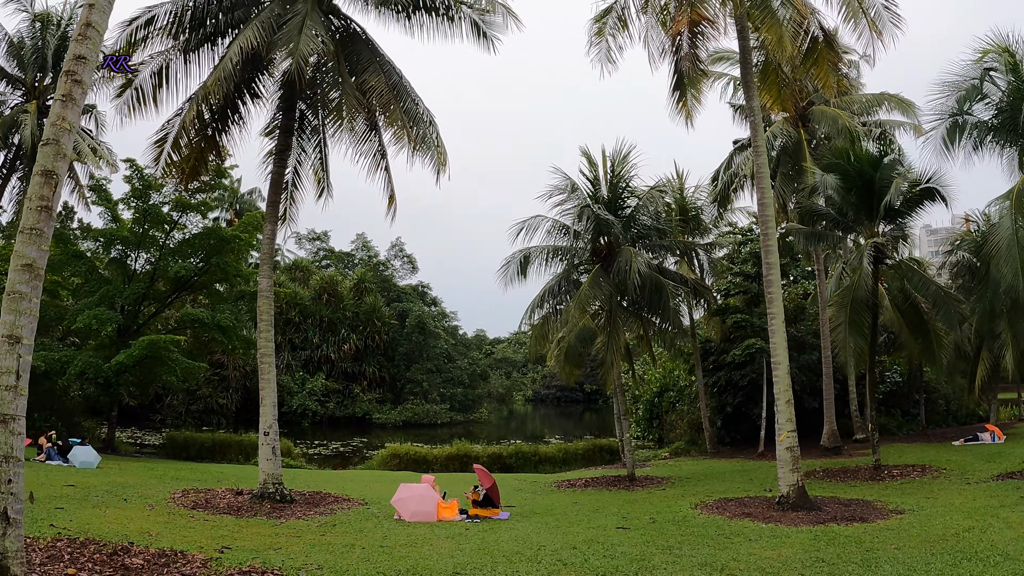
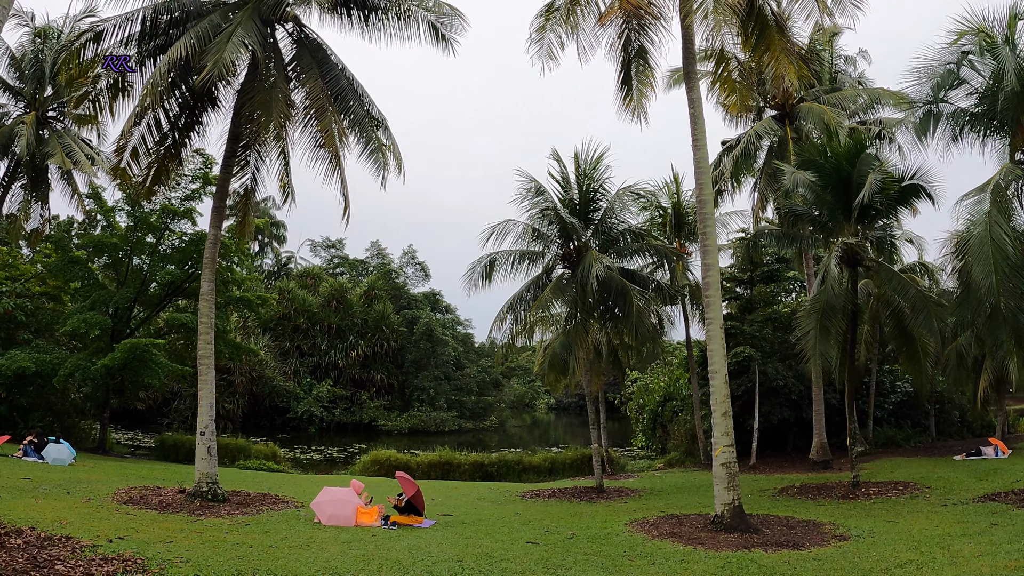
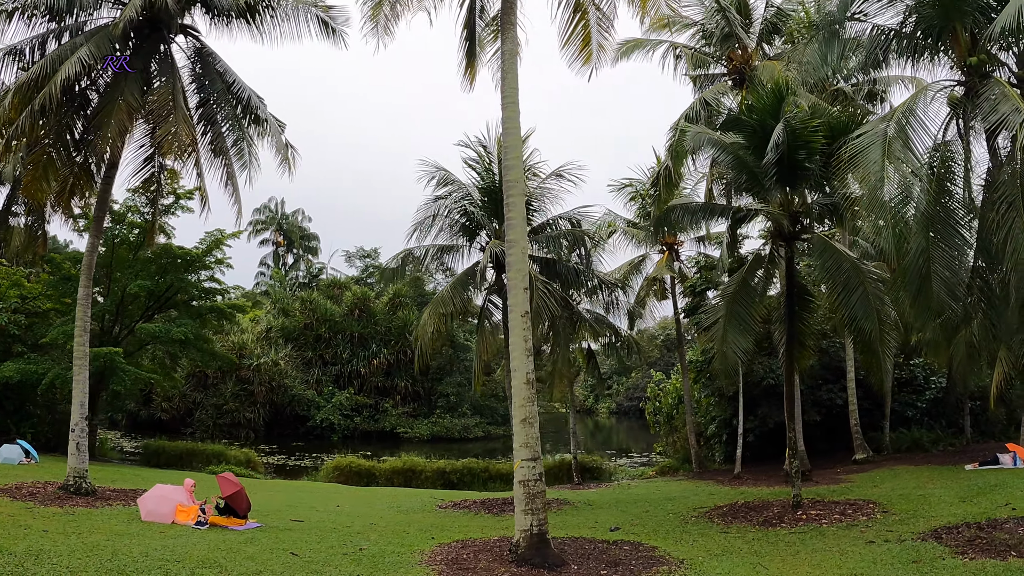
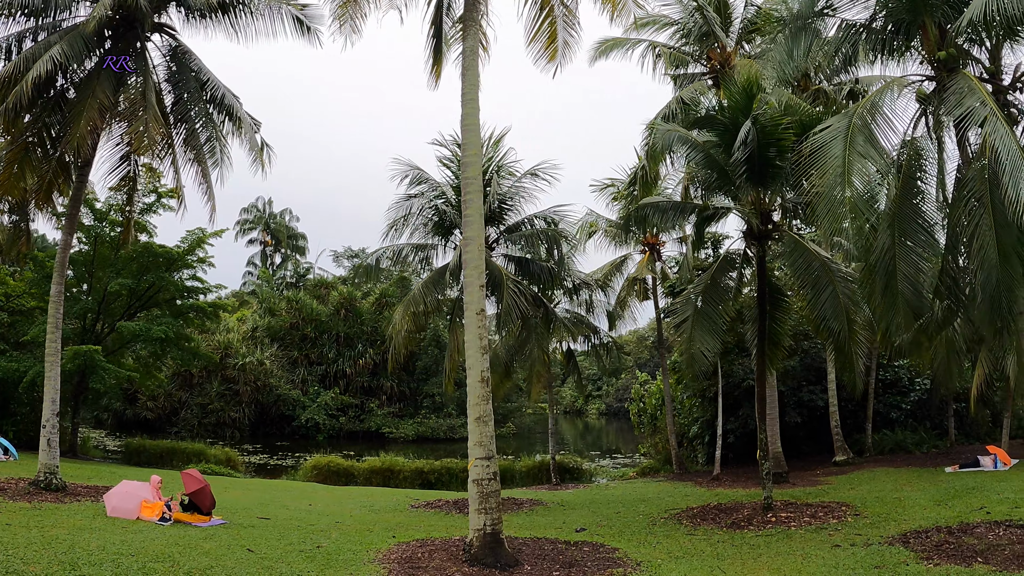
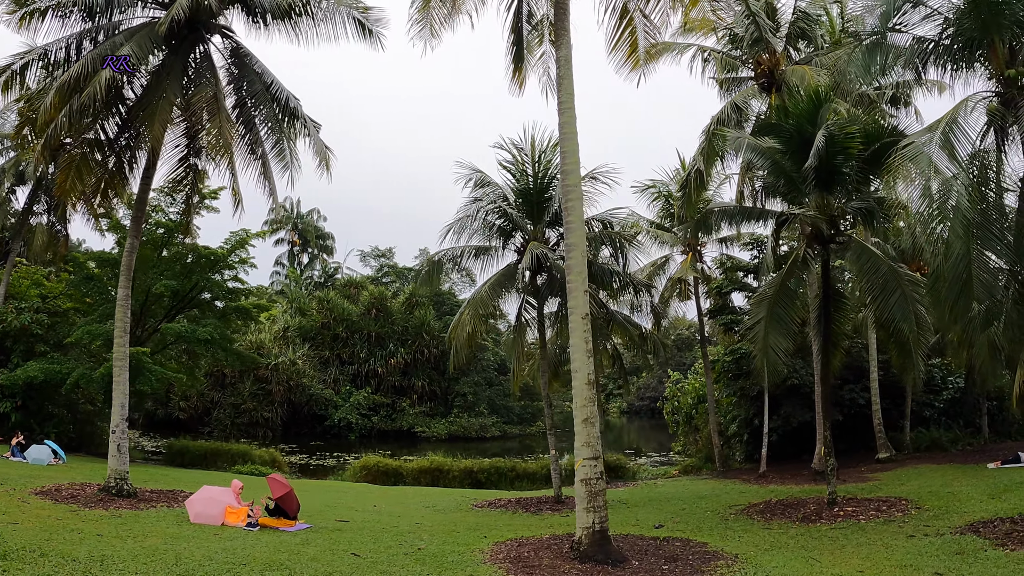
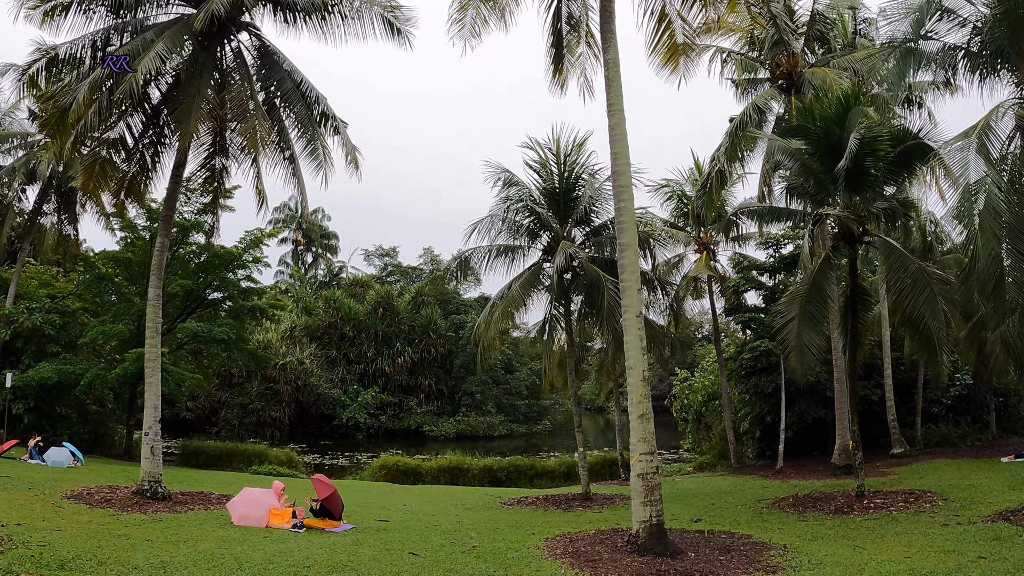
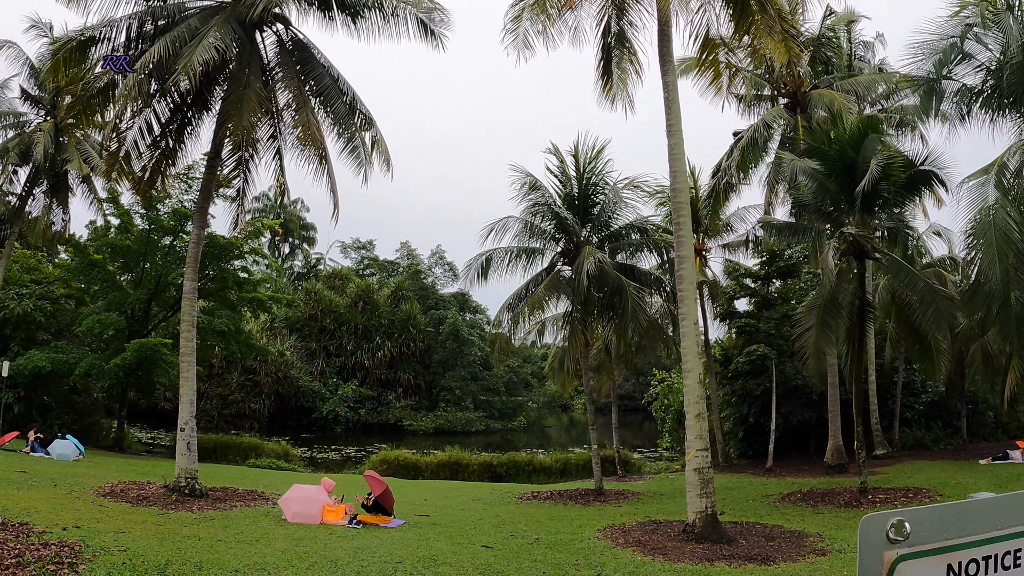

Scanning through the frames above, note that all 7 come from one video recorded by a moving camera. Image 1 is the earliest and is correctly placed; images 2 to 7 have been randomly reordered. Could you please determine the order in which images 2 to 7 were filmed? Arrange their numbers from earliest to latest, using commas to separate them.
2, 7, 6, 5, 3, 4
